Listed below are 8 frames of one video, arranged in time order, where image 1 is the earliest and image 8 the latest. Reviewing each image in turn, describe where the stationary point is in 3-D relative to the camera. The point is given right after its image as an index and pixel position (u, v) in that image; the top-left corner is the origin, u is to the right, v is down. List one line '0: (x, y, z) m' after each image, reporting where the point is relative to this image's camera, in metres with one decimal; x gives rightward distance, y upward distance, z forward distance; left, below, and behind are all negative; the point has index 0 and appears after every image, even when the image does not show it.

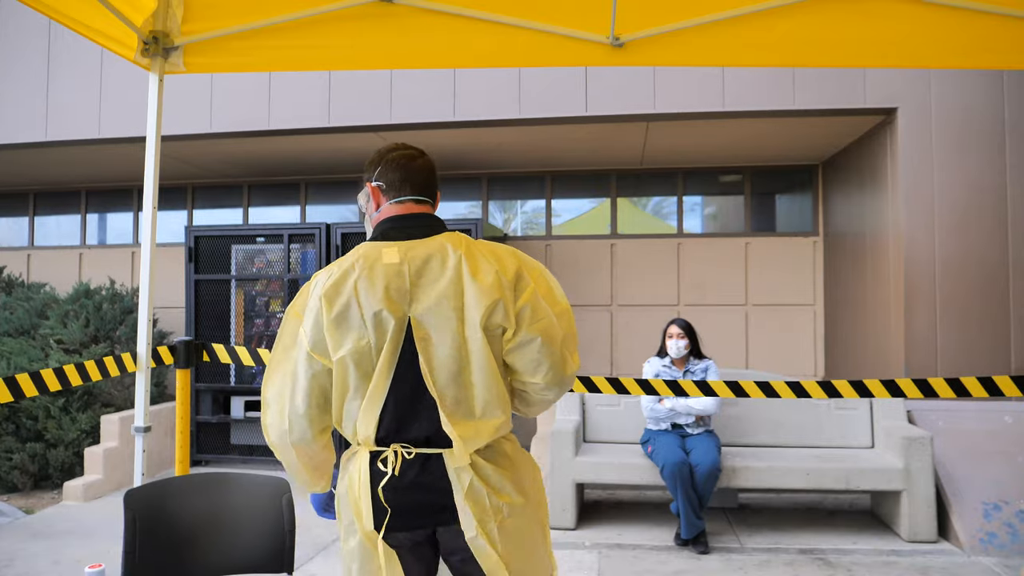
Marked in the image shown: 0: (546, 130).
0: (+0.2, +1.2, +6.7) m
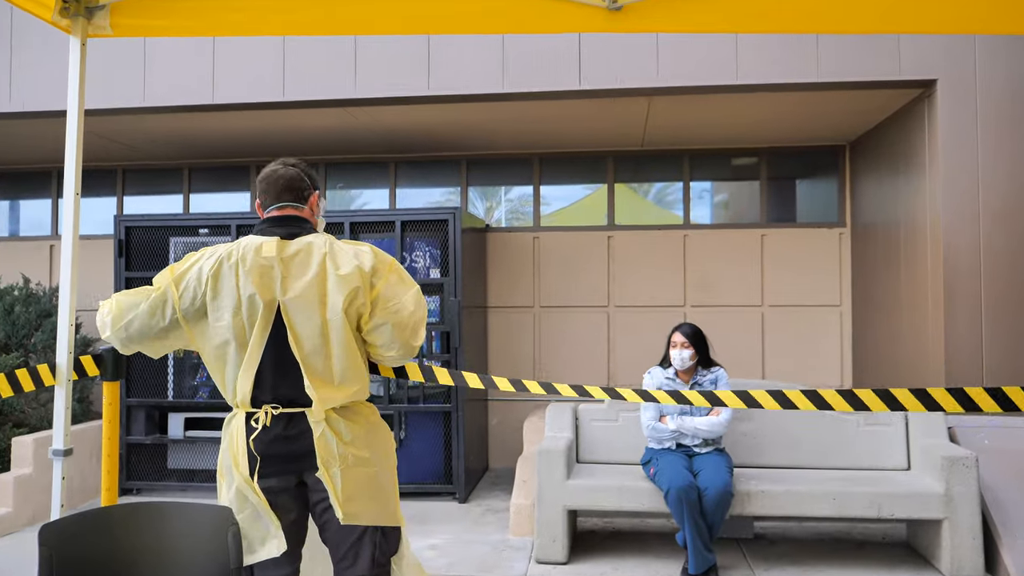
0: (+0.1, +1.2, +5.8) m
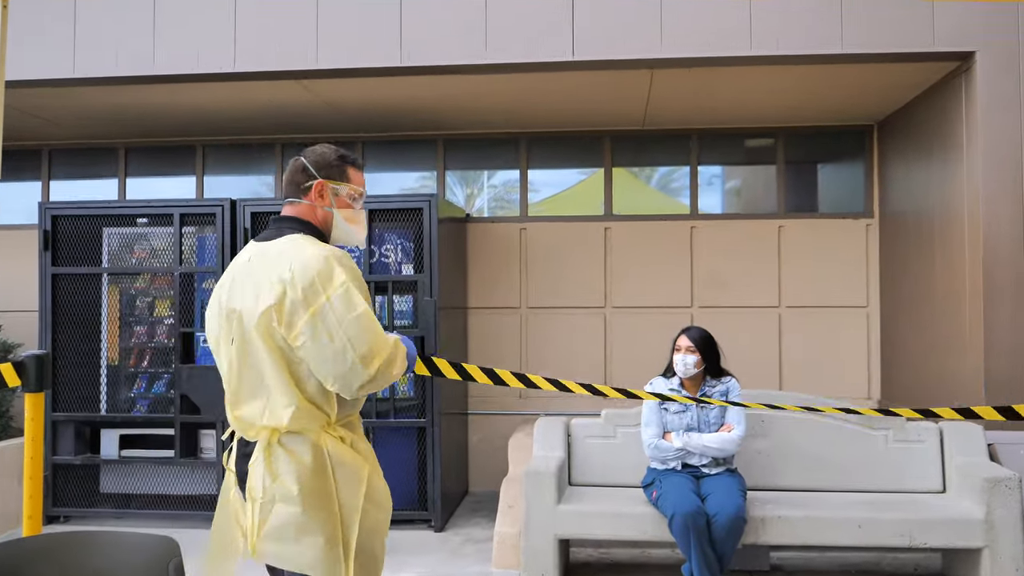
0: (0.0, +1.3, +5.1) m
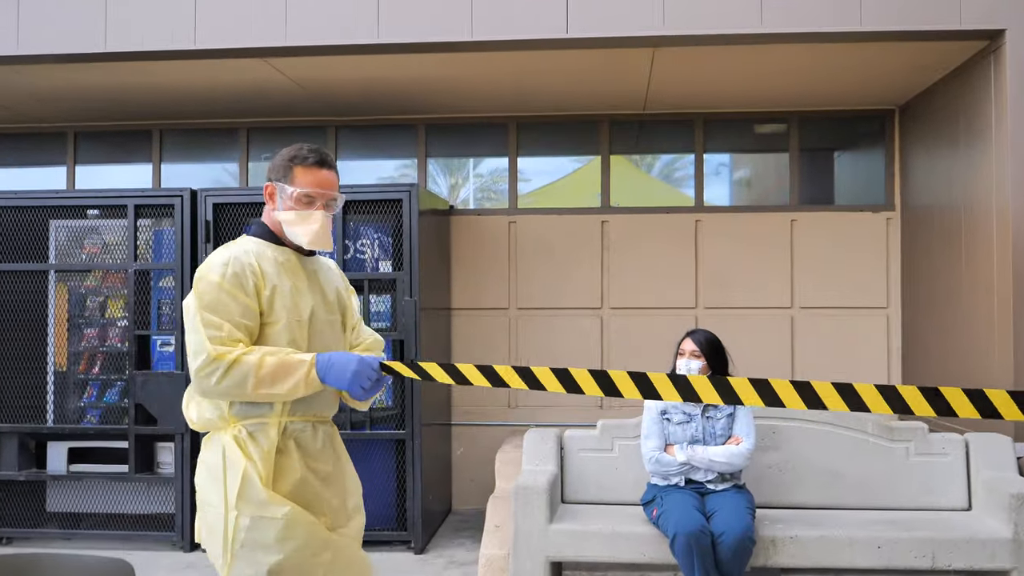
0: (-0.1, +1.3, +4.6) m
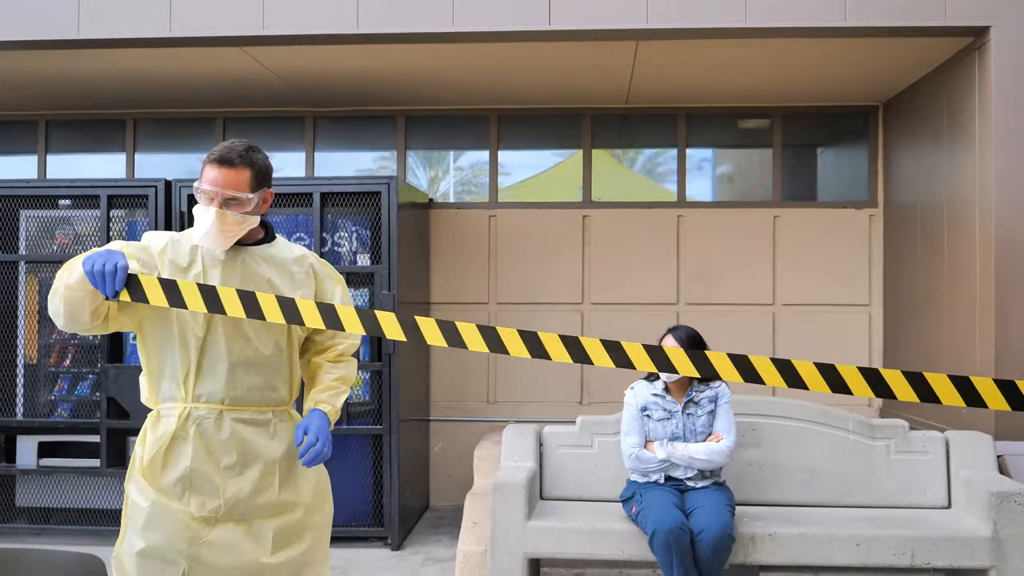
0: (-0.2, +1.3, +4.5) m
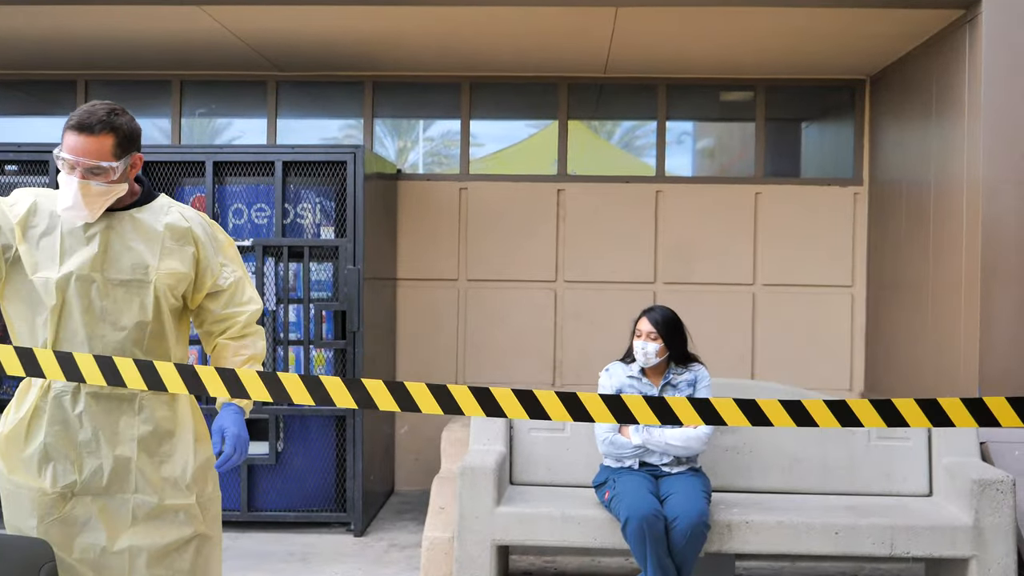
0: (-0.3, +1.4, +4.3) m
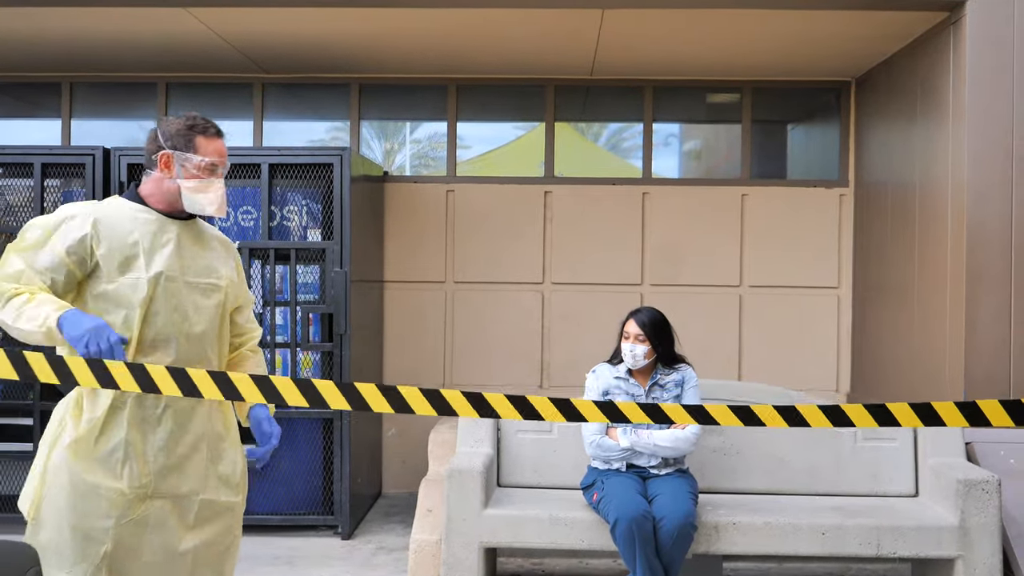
0: (-0.4, +1.4, +4.3) m
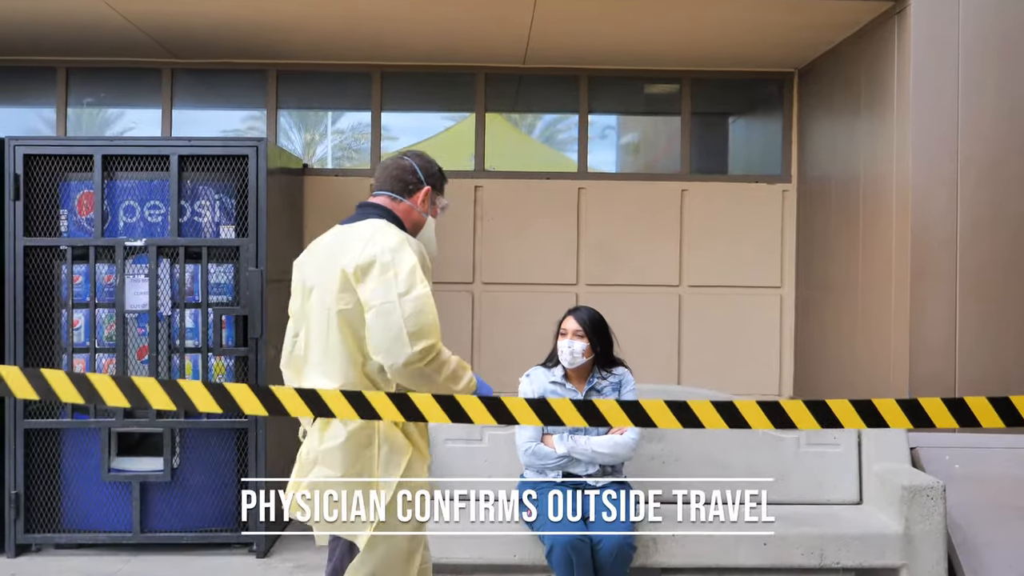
0: (-0.8, +1.4, +4.1) m
